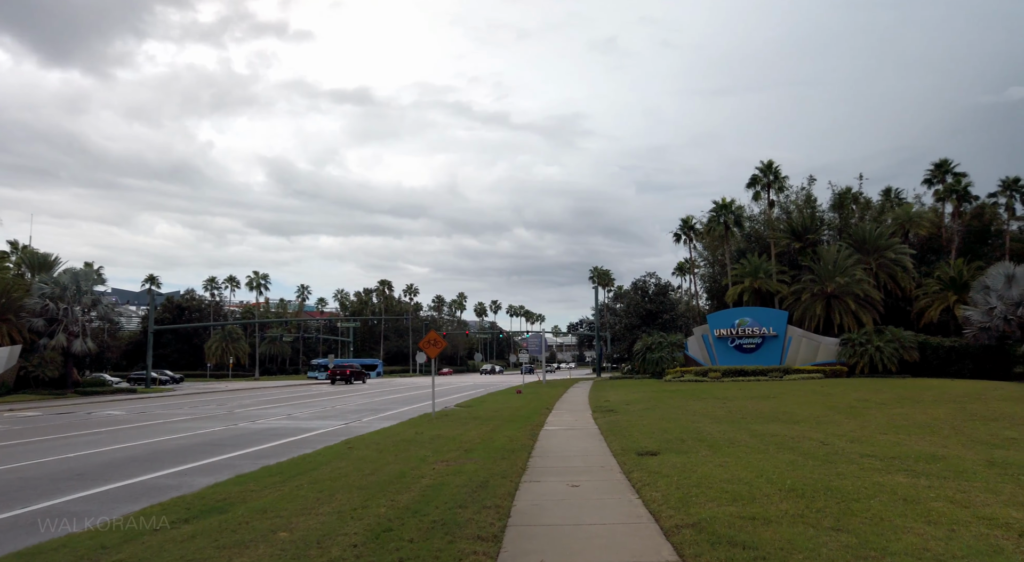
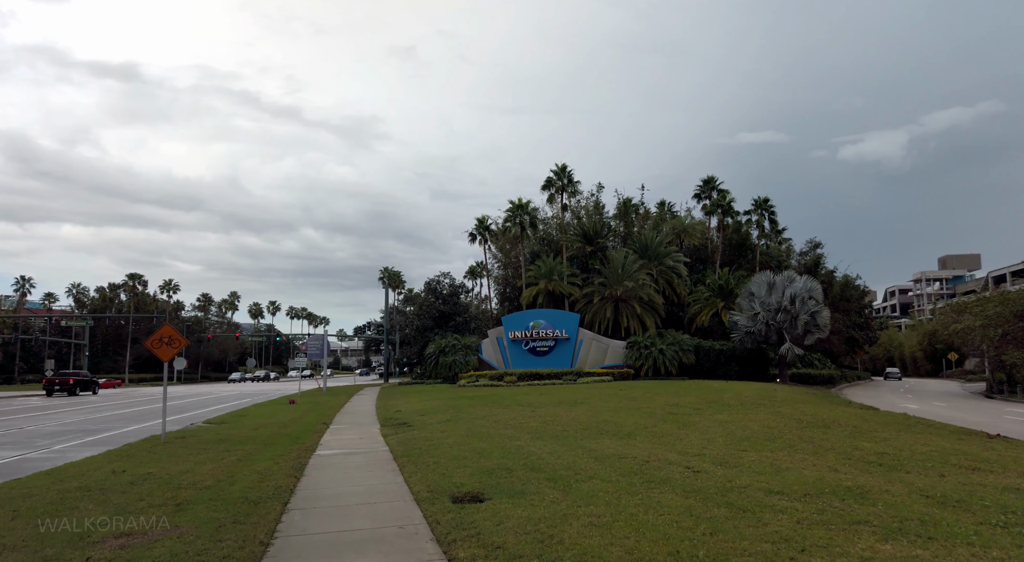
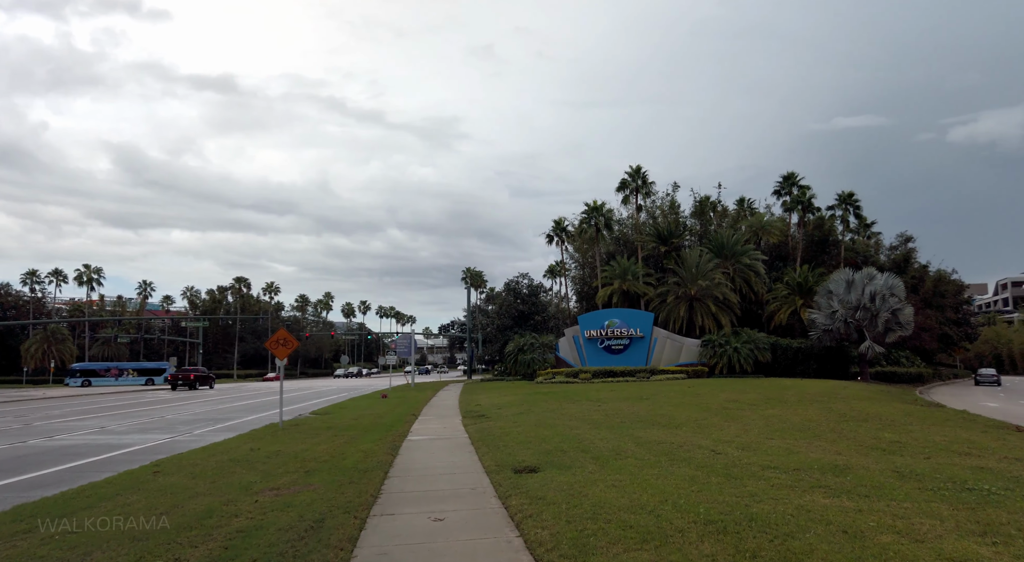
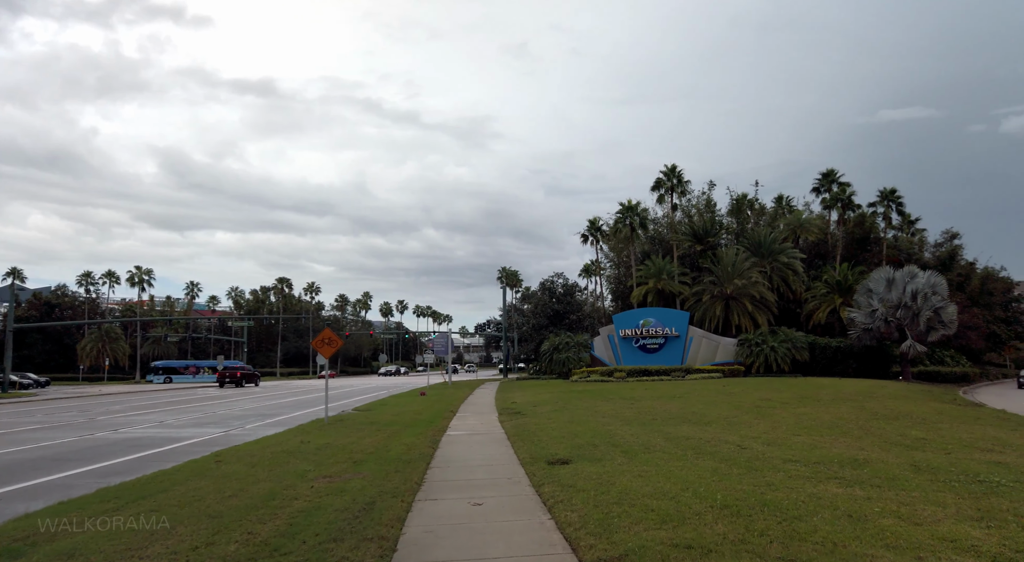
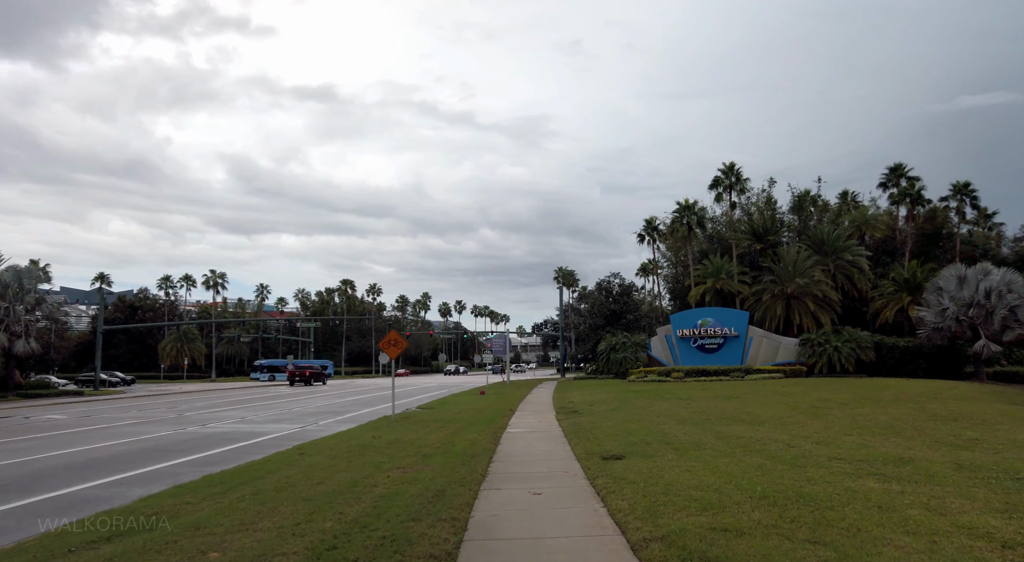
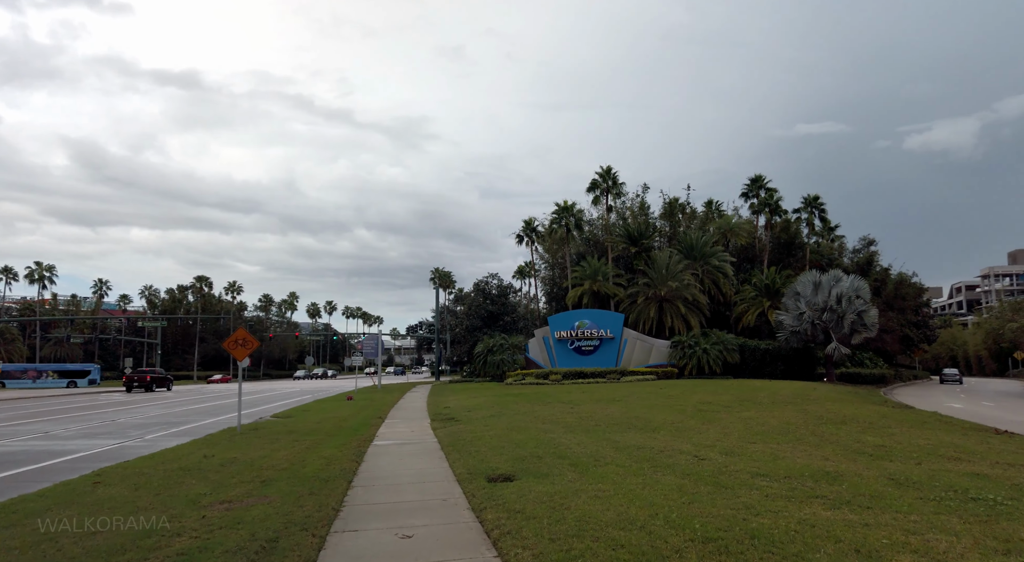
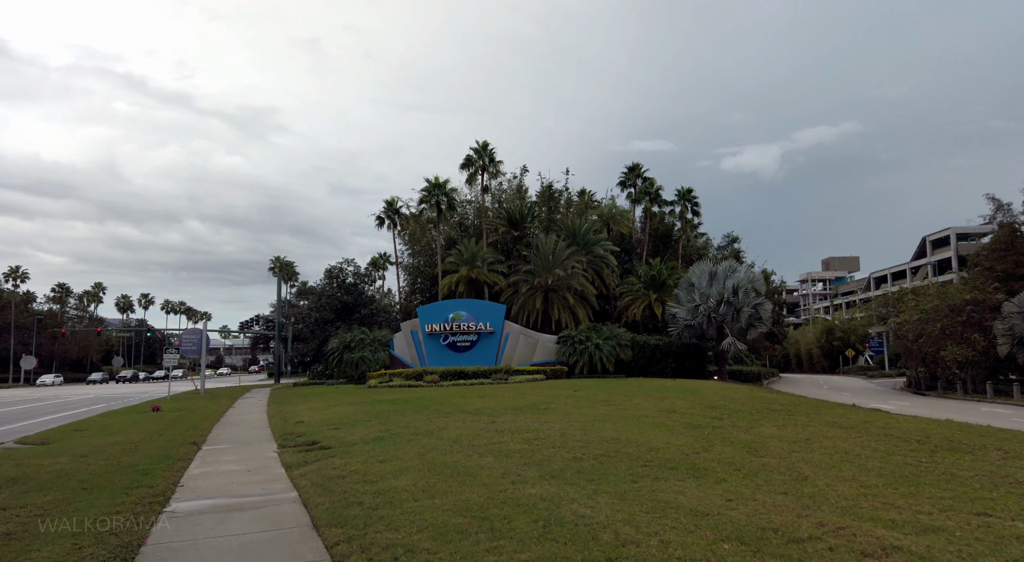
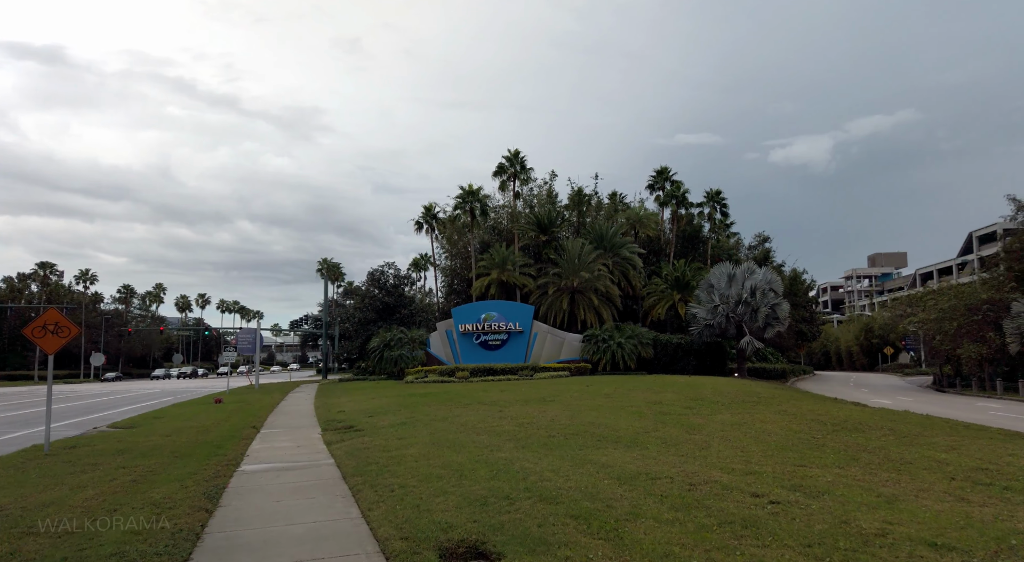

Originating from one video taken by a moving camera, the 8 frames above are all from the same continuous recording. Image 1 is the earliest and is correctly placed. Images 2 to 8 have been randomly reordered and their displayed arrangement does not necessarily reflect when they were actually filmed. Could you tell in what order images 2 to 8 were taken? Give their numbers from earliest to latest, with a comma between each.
5, 4, 3, 6, 2, 8, 7
